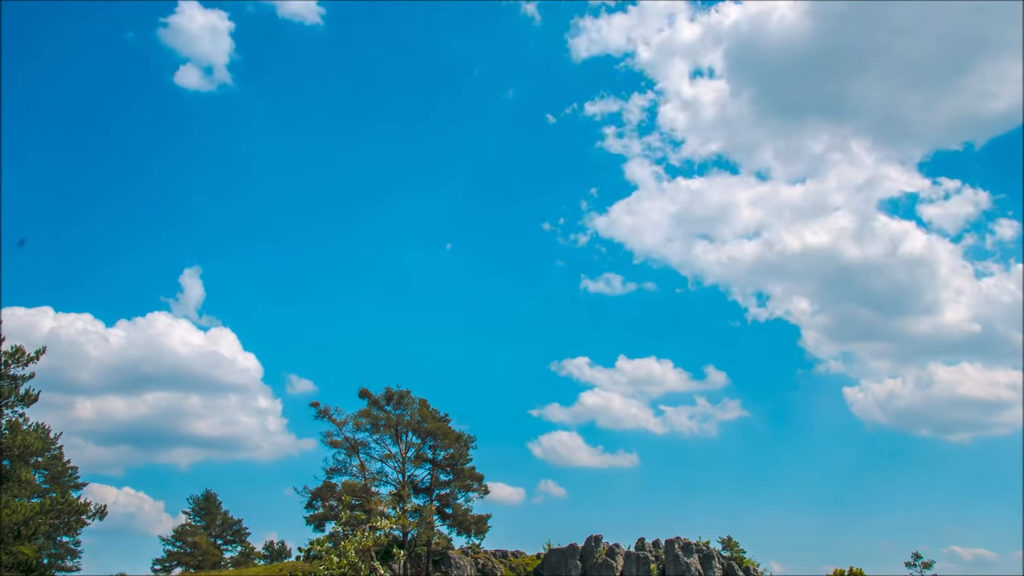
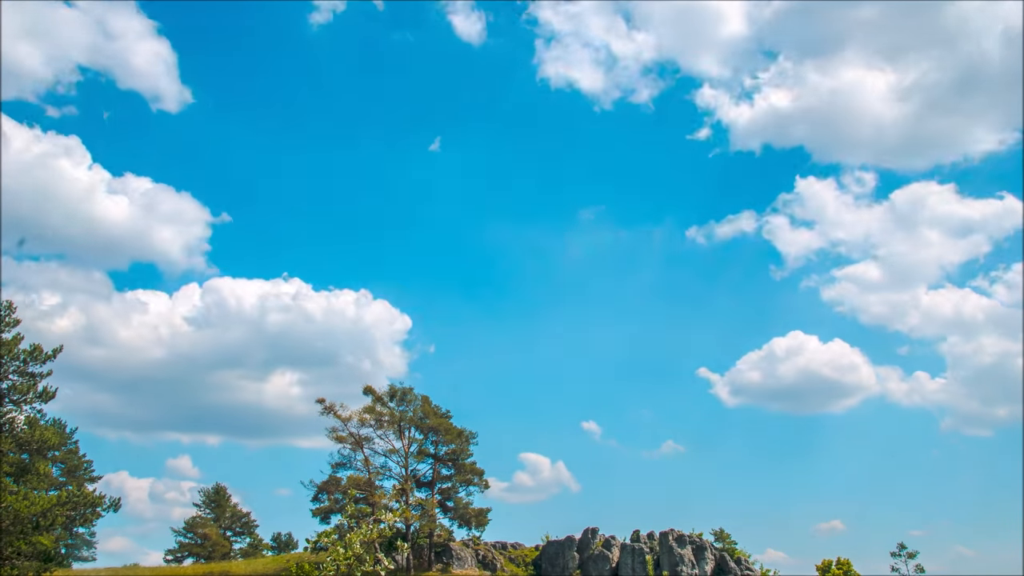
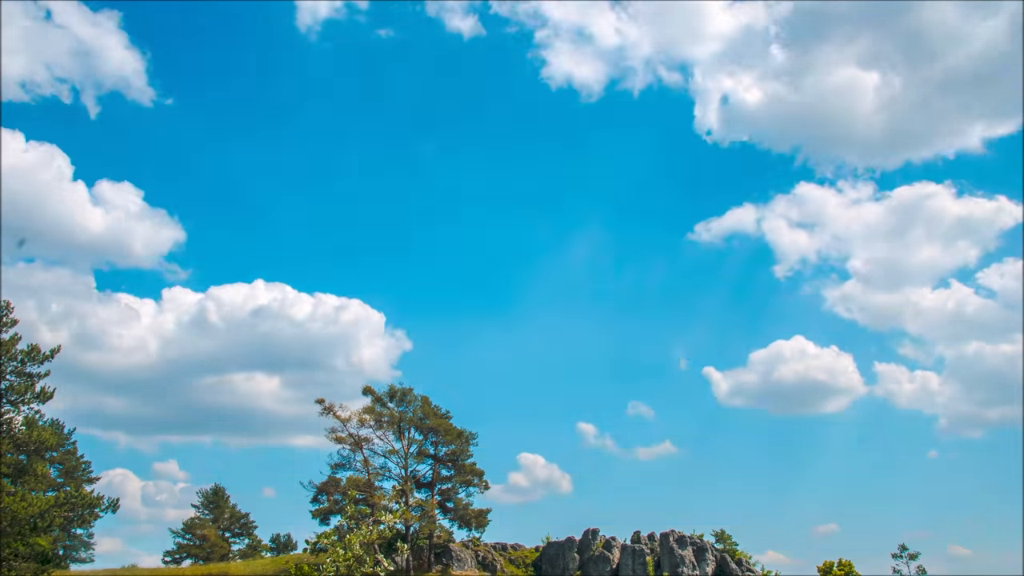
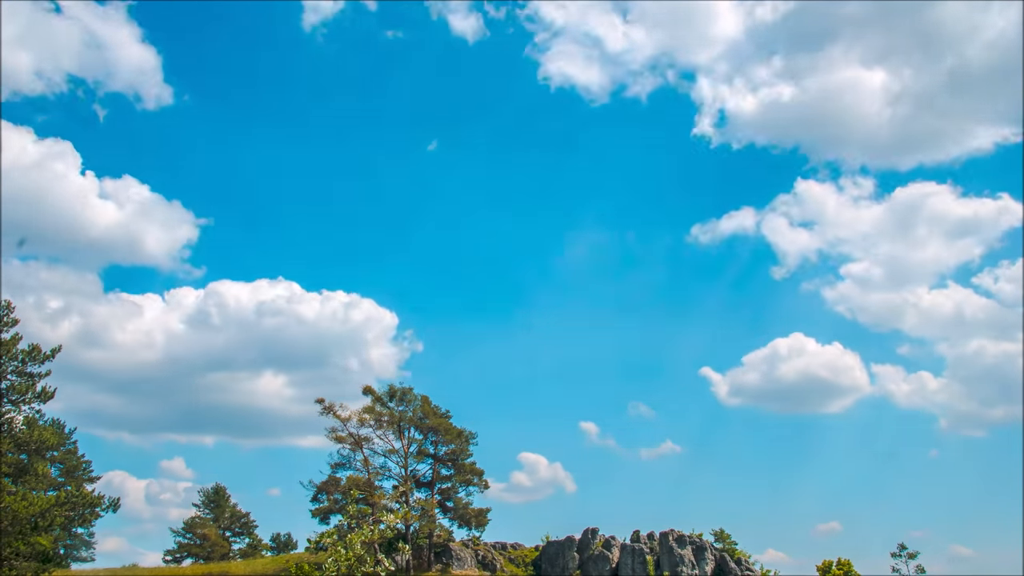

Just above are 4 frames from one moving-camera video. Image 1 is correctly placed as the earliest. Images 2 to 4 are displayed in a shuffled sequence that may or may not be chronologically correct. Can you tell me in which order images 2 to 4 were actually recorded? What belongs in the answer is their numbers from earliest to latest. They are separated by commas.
3, 4, 2
